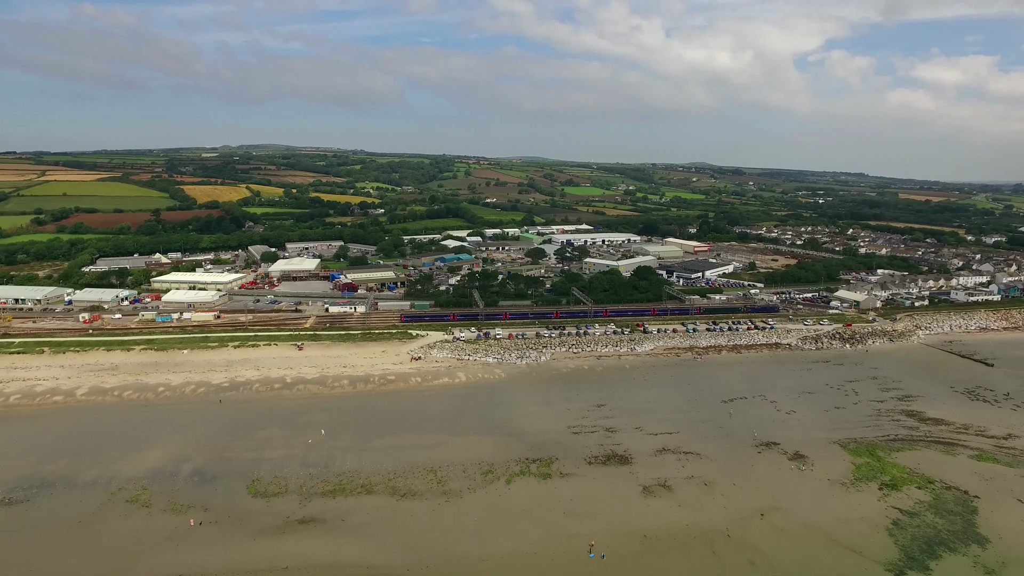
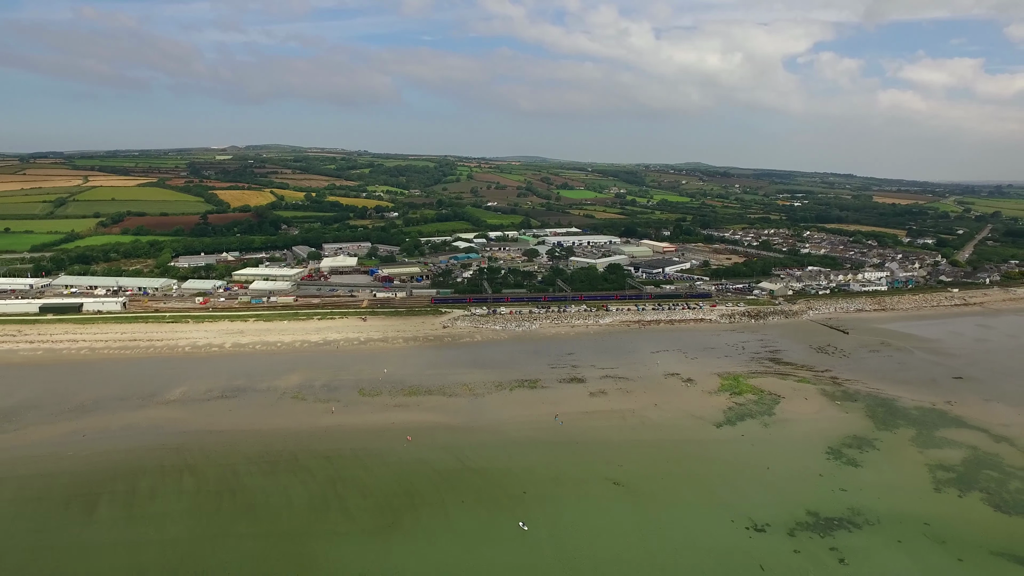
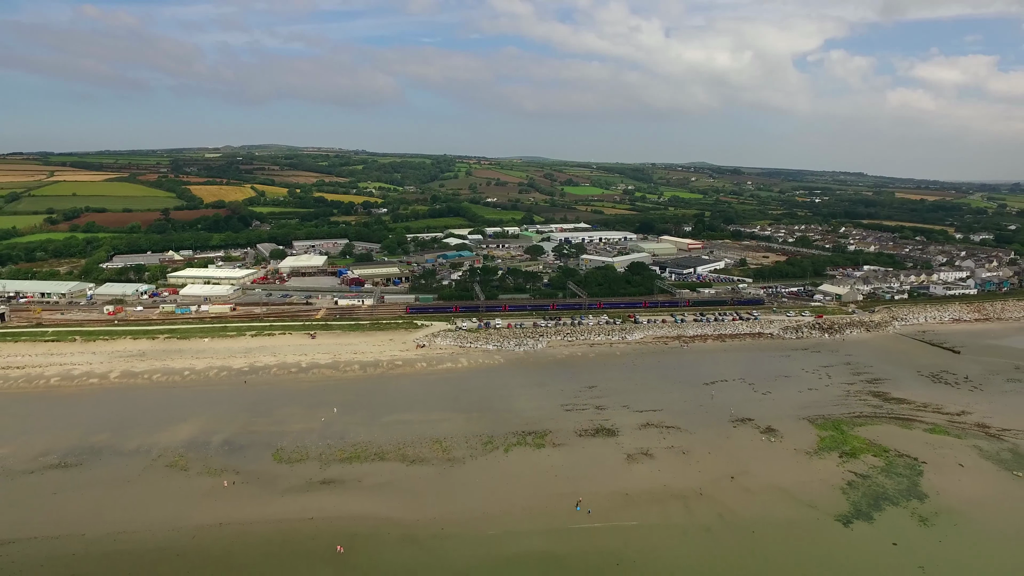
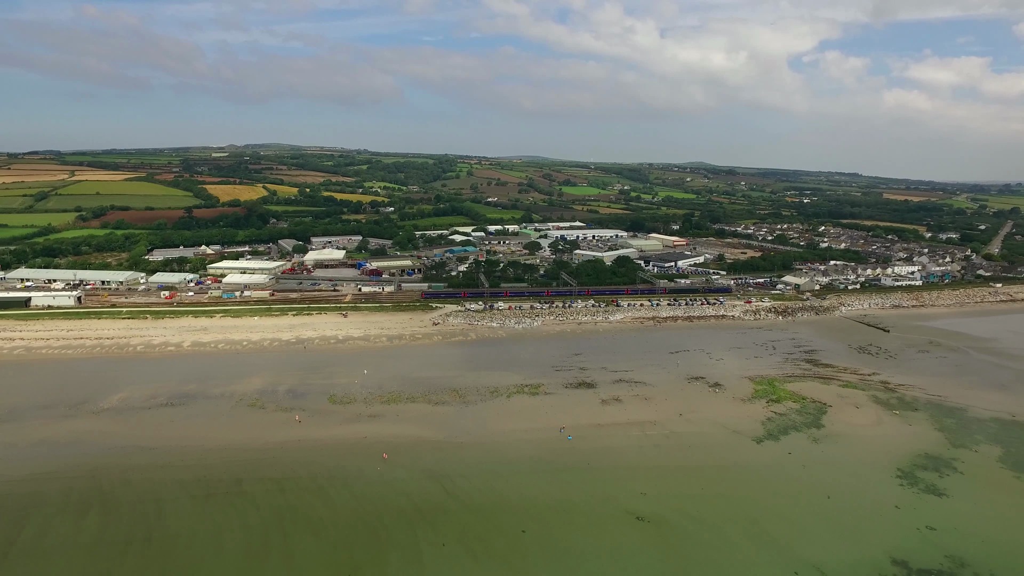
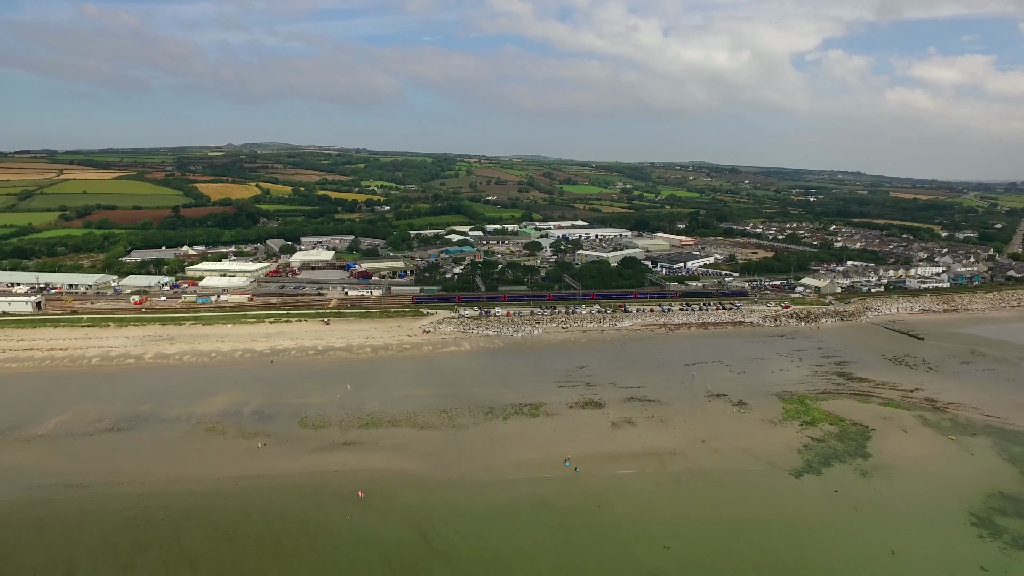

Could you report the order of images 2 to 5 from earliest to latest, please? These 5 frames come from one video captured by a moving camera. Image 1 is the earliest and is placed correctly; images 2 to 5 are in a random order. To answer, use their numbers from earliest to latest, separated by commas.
3, 5, 4, 2
